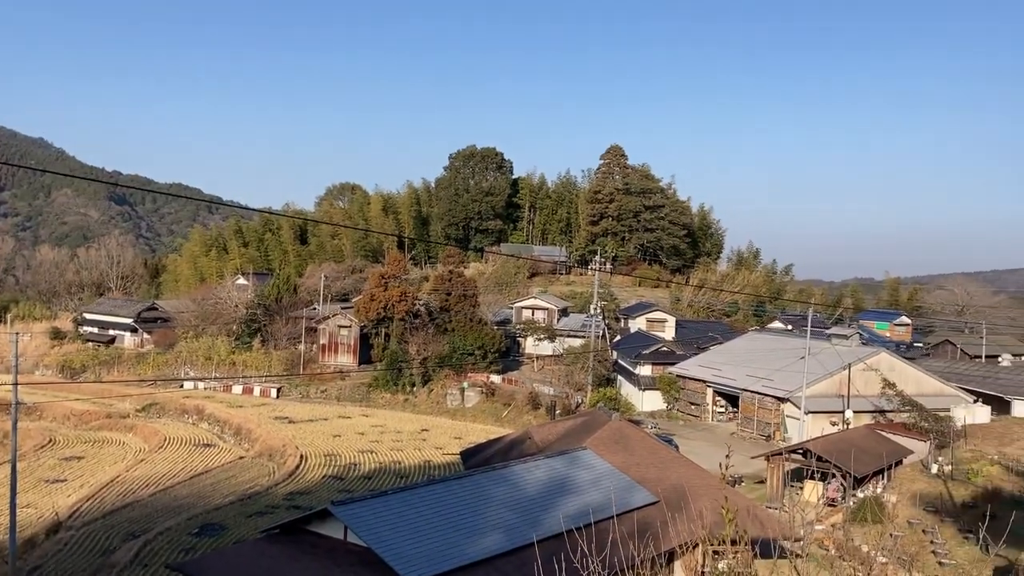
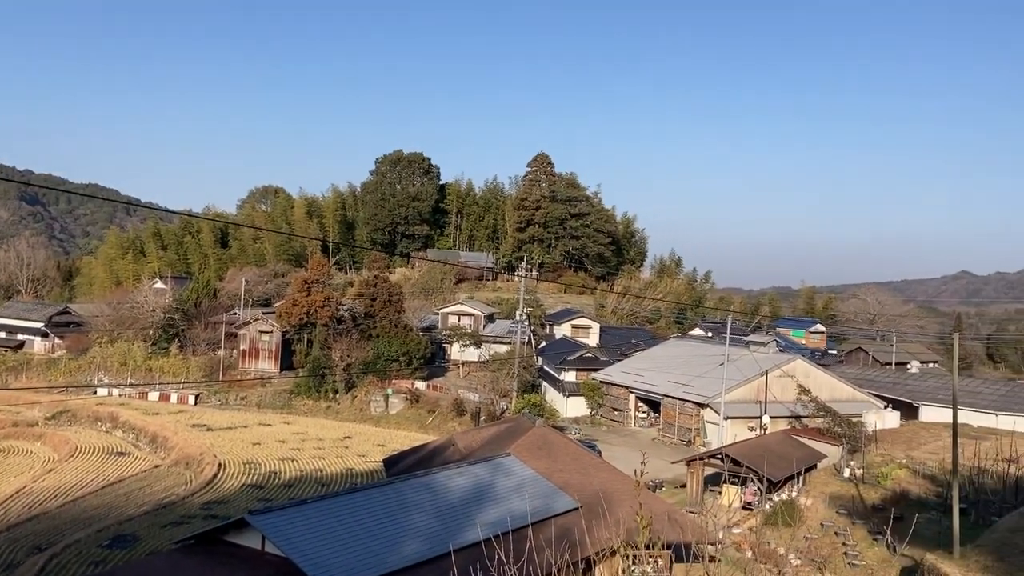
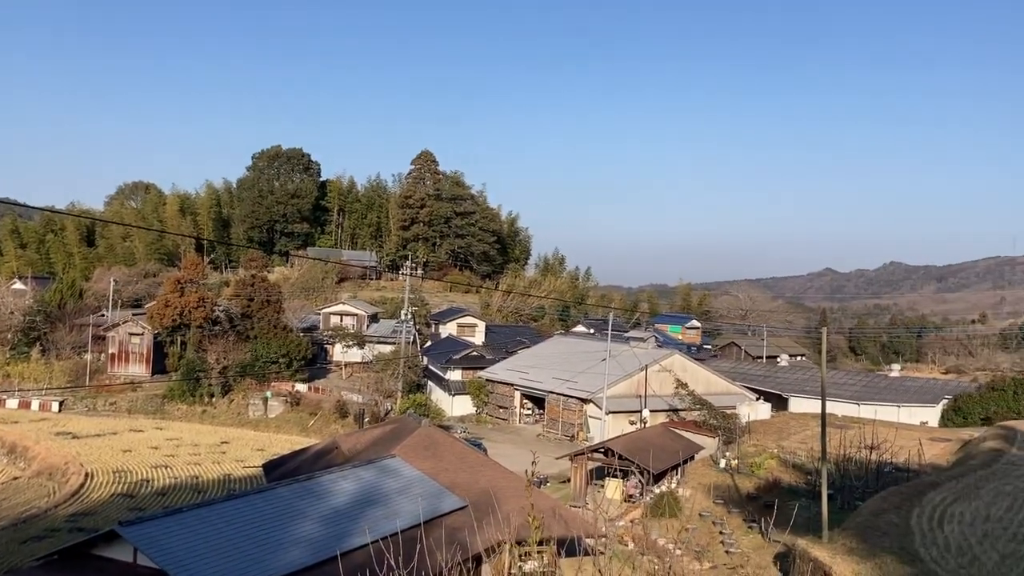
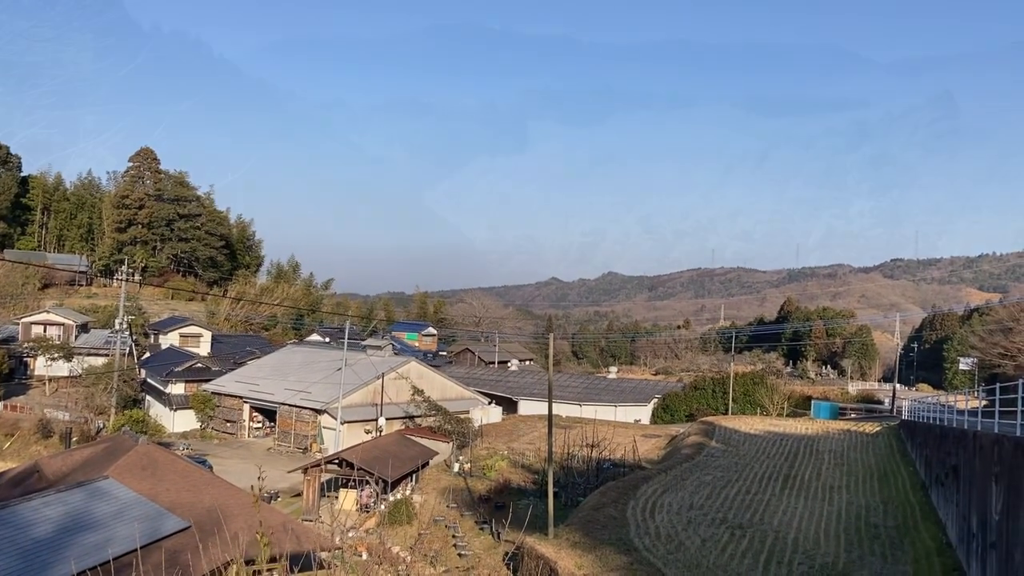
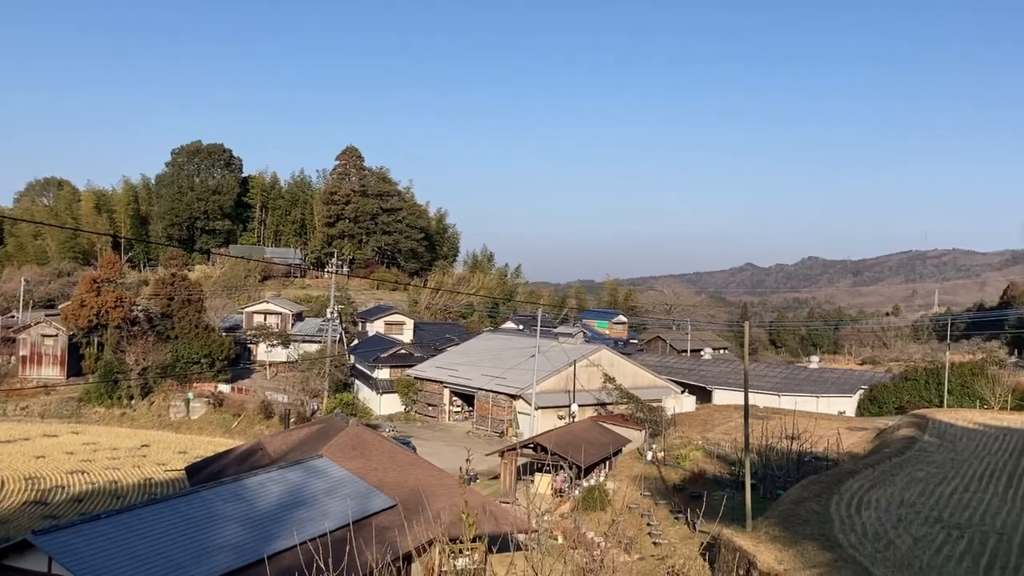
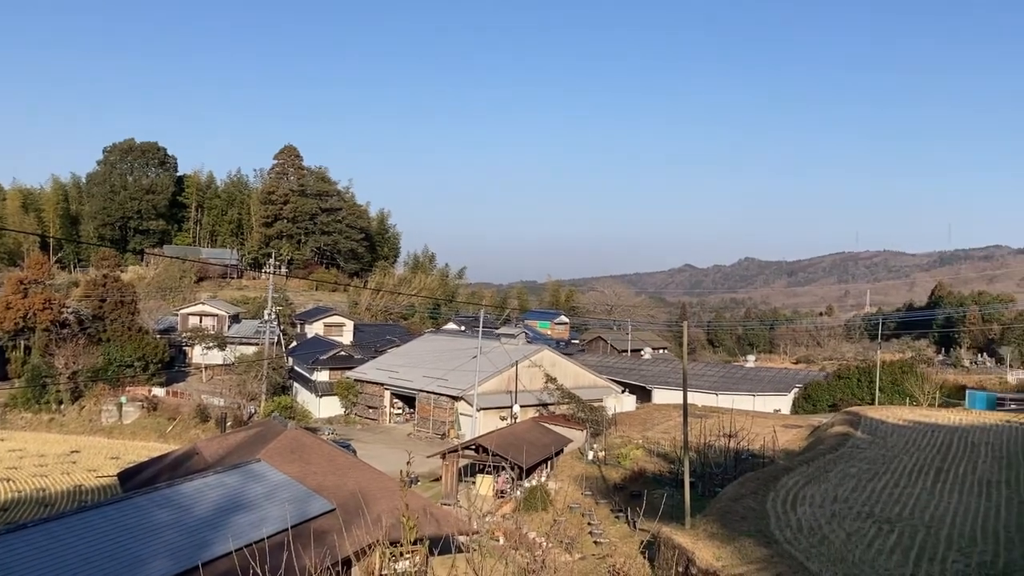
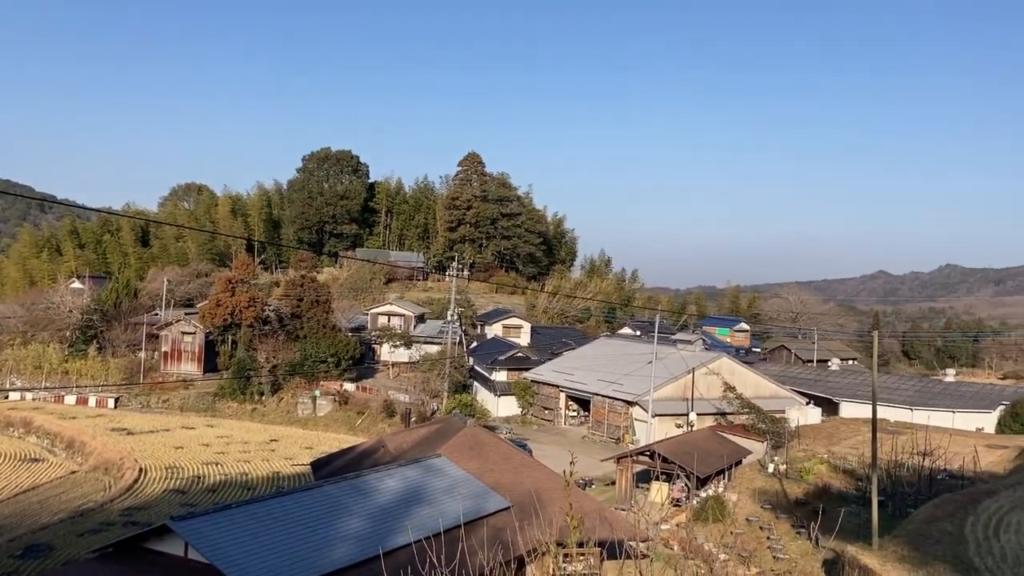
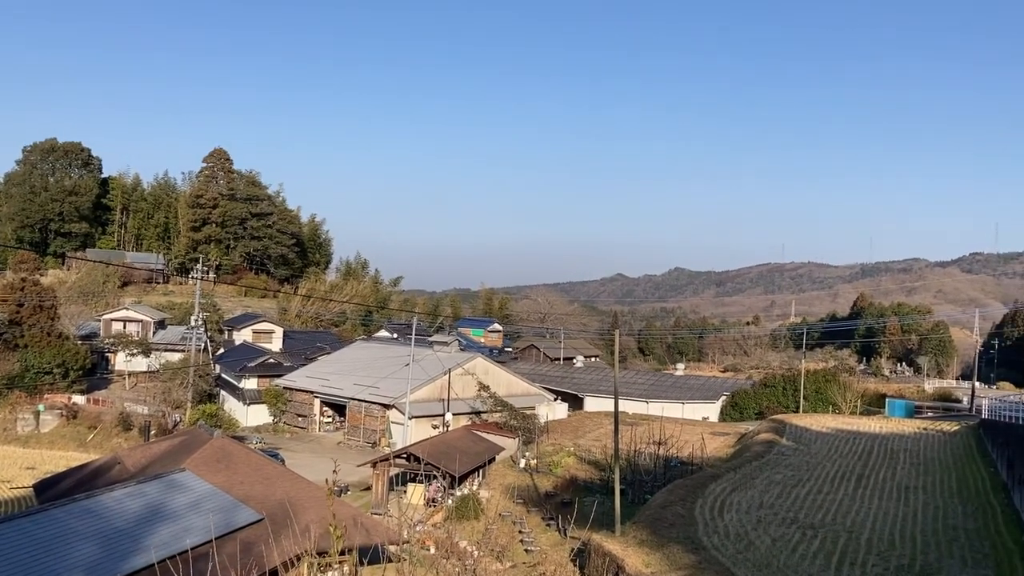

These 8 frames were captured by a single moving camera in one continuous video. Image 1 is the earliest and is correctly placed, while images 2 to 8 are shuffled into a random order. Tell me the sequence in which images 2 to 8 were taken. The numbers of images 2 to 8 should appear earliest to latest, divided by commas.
2, 7, 3, 5, 6, 8, 4
